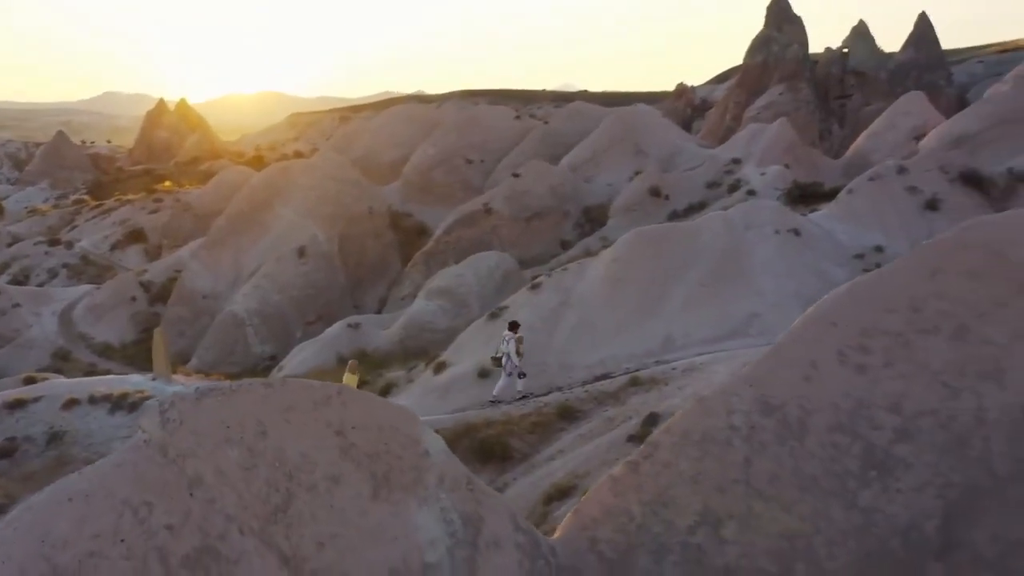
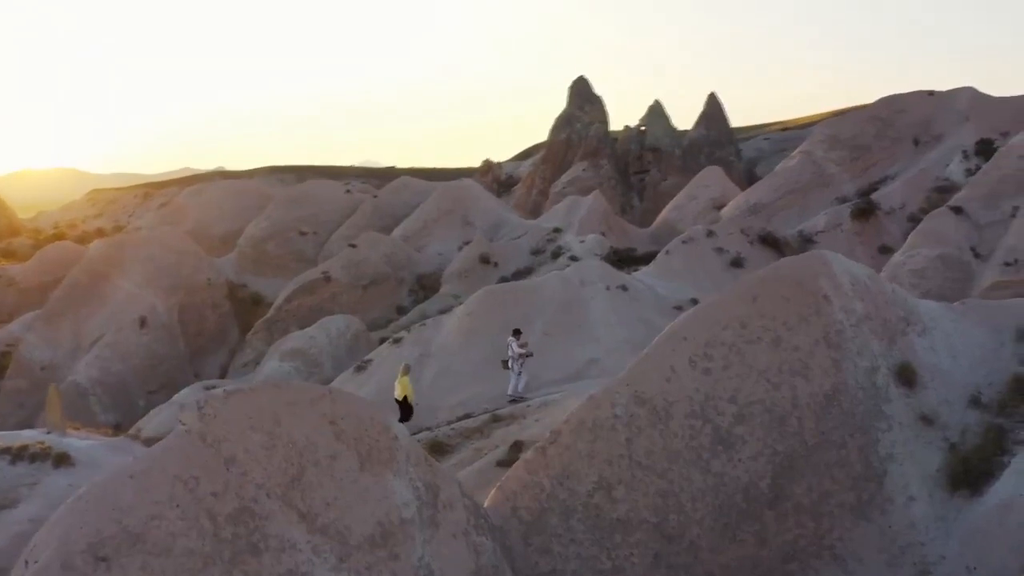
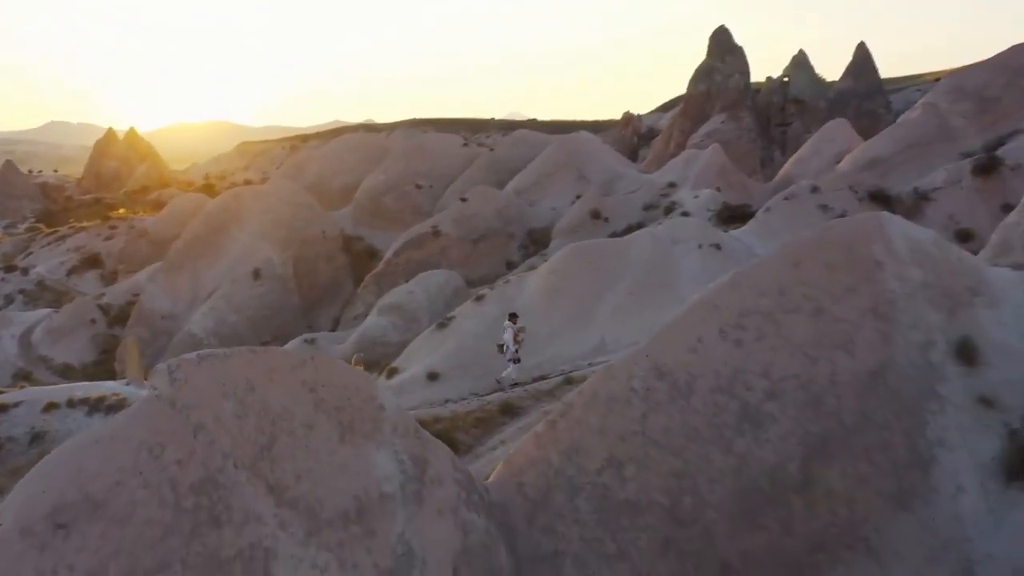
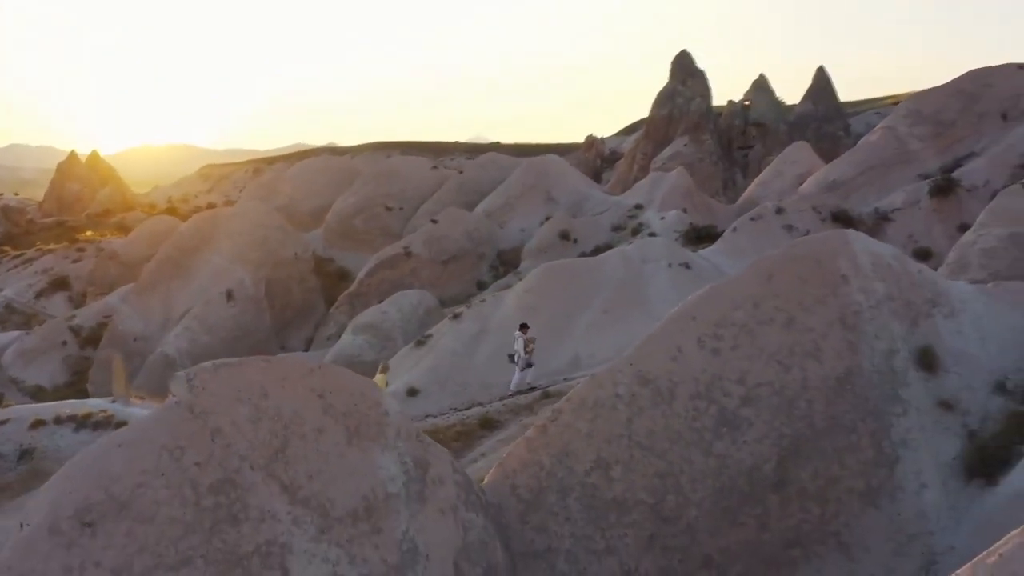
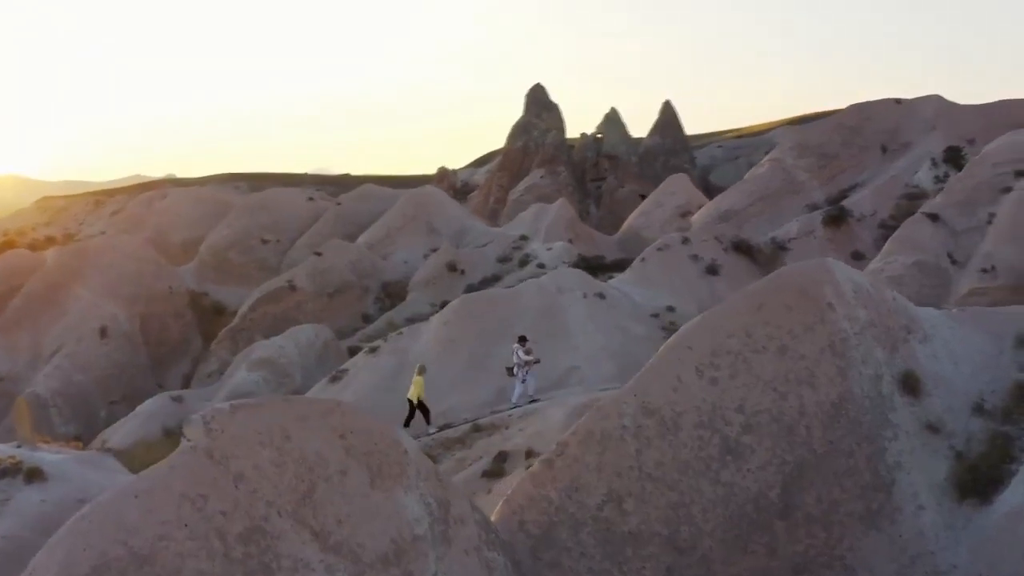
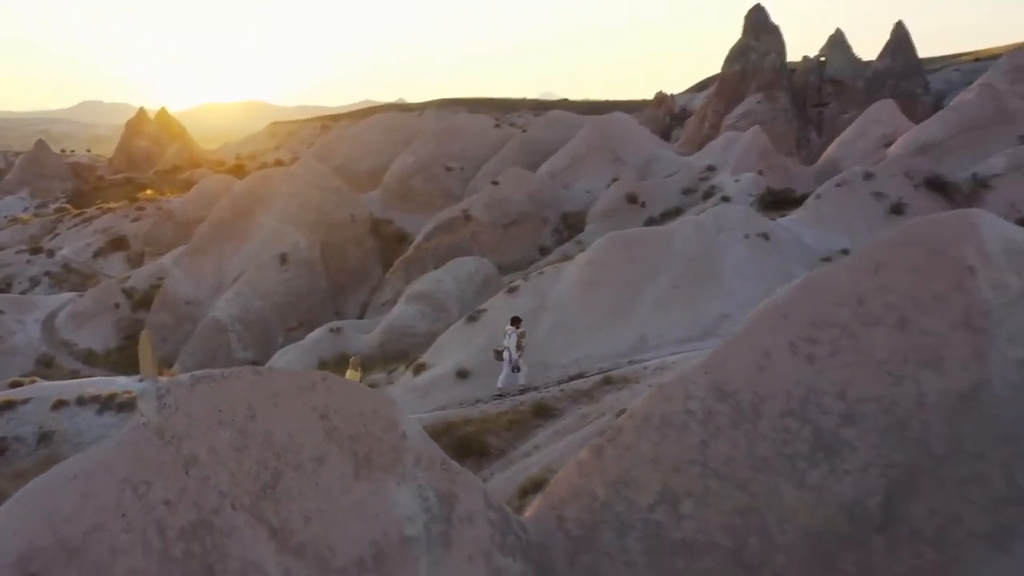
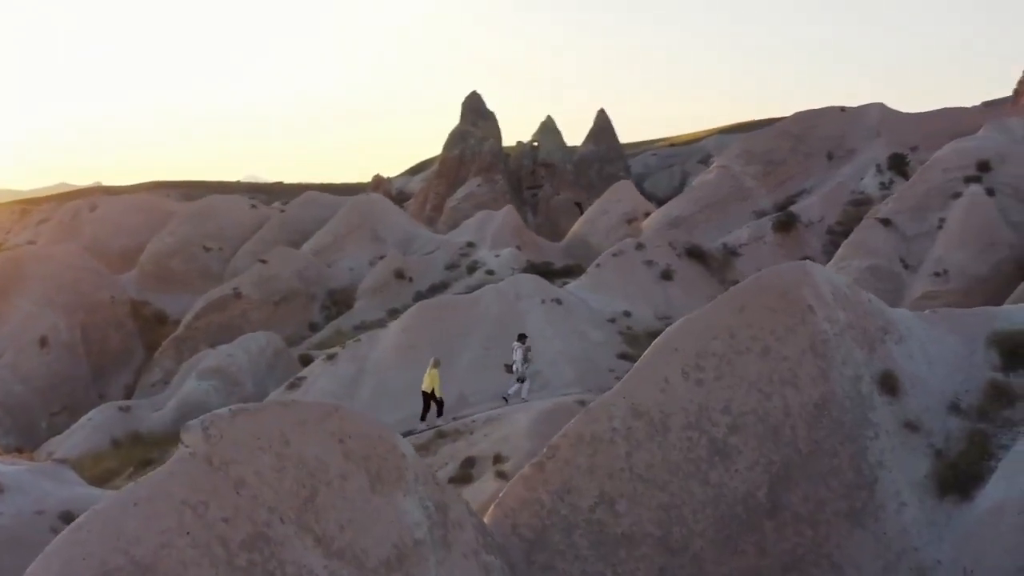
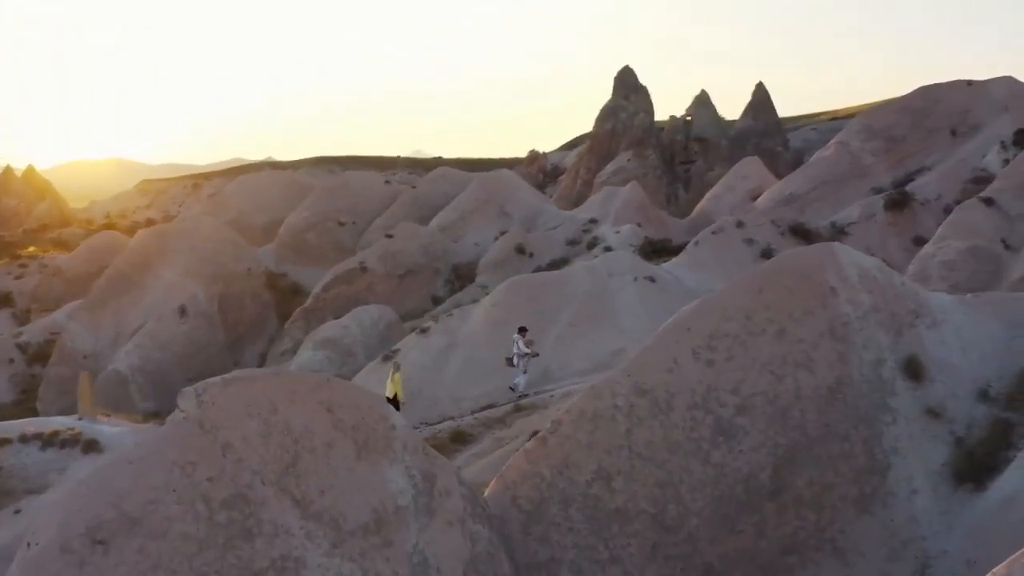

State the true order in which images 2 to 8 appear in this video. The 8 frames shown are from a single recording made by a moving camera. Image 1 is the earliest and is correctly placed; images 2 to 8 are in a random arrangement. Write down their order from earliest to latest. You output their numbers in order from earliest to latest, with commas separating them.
6, 3, 4, 8, 2, 5, 7
